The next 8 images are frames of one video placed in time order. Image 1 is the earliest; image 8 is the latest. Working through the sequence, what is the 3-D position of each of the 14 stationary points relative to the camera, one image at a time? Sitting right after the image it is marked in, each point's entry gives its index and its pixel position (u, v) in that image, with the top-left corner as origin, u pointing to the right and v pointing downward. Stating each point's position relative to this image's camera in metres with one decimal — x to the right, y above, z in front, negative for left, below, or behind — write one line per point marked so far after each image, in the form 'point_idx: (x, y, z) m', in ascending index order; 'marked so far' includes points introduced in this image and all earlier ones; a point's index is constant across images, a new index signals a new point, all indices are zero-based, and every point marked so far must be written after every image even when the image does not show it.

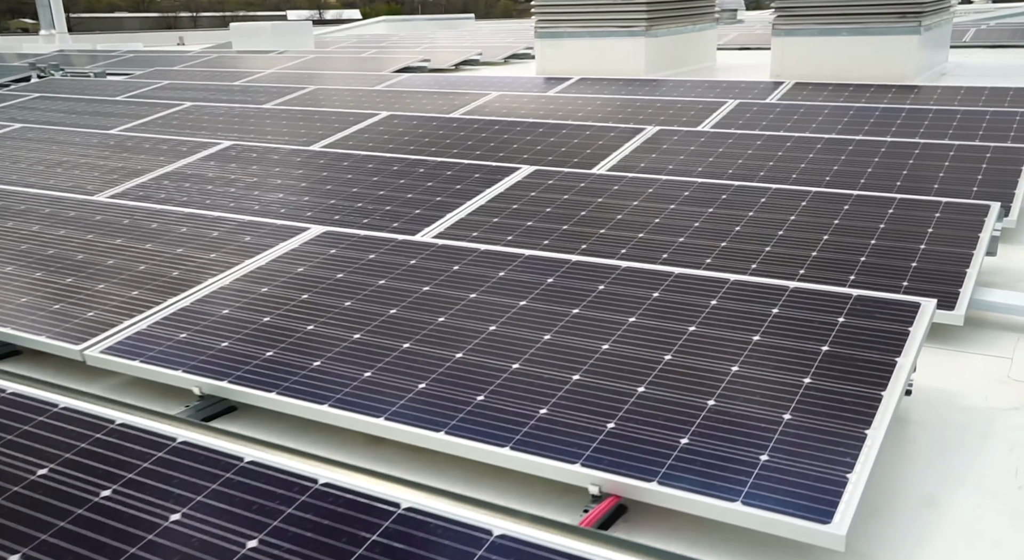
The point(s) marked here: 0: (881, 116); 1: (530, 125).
0: (+6.6, +2.8, +17.3) m
1: (+0.3, +2.7, +17.2) m
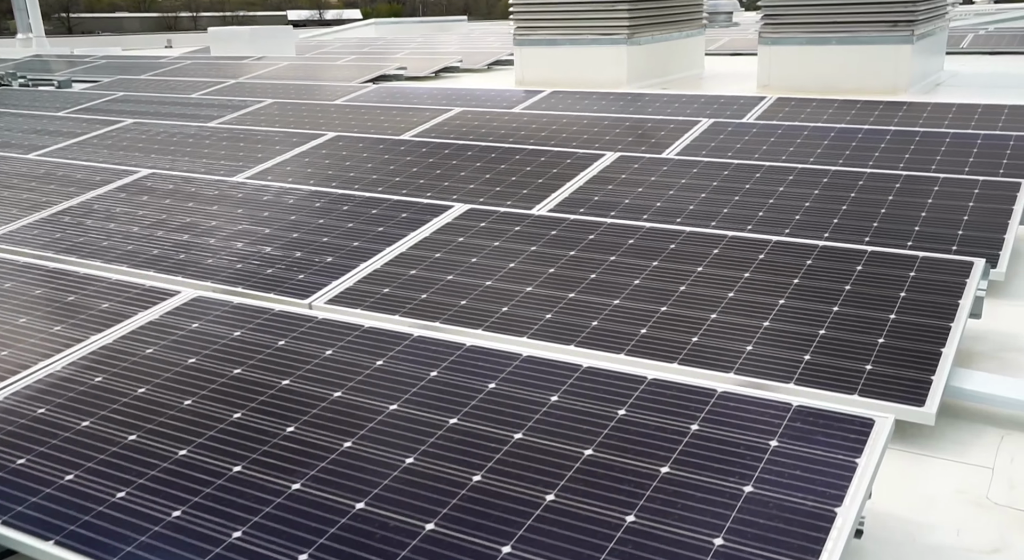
0: (+5.8, +2.2, +16.0) m
1: (-0.5, +2.1, +15.9) m
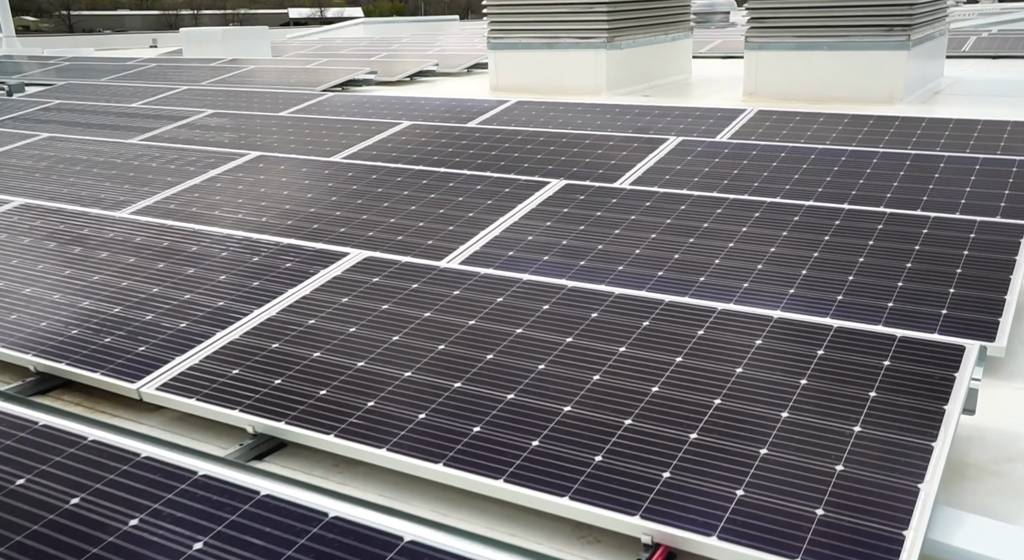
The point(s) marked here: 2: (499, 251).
0: (+4.9, +1.6, +14.1) m
1: (-1.4, +1.5, +14.1) m
2: (-0.2, +0.3, +10.8) m
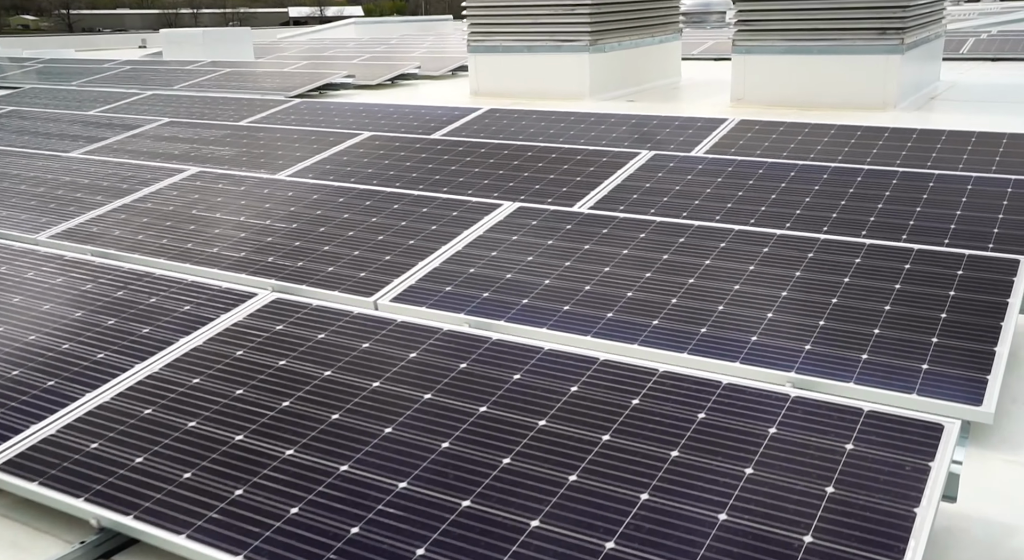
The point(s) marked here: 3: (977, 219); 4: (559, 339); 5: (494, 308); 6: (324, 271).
0: (+4.2, +1.2, +13.1) m
1: (-2.1, +1.1, +13.0) m
2: (-0.8, -0.1, +9.8) m
3: (+5.5, +0.7, +11.6) m
4: (+0.4, -0.5, +8.8) m
5: (-0.2, -0.3, +9.3) m
6: (-2.0, +0.1, +10.5) m
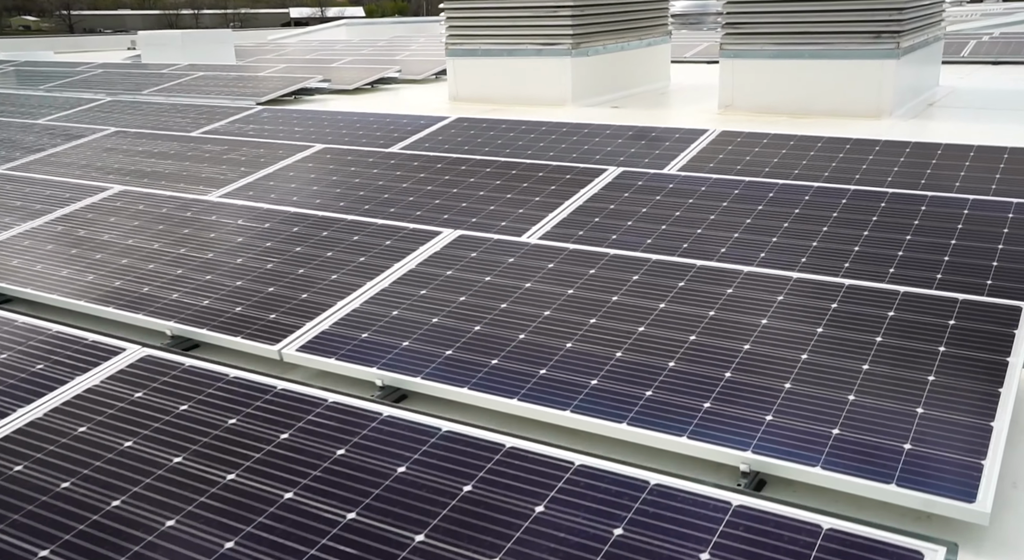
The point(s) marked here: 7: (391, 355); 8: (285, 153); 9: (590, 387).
0: (+3.6, +0.8, +11.8) m
1: (-2.7, +0.7, +11.7) m
2: (-1.5, -0.5, +8.5) m
3: (+4.9, +0.3, +10.3) m
4: (-0.2, -0.9, +7.5) m
5: (-0.8, -0.7, +8.0) m
6: (-2.7, -0.3, +9.3) m
7: (-1.0, -0.6, +8.2) m
8: (-3.9, +2.2, +16.8) m
9: (+0.6, -0.8, +7.4) m
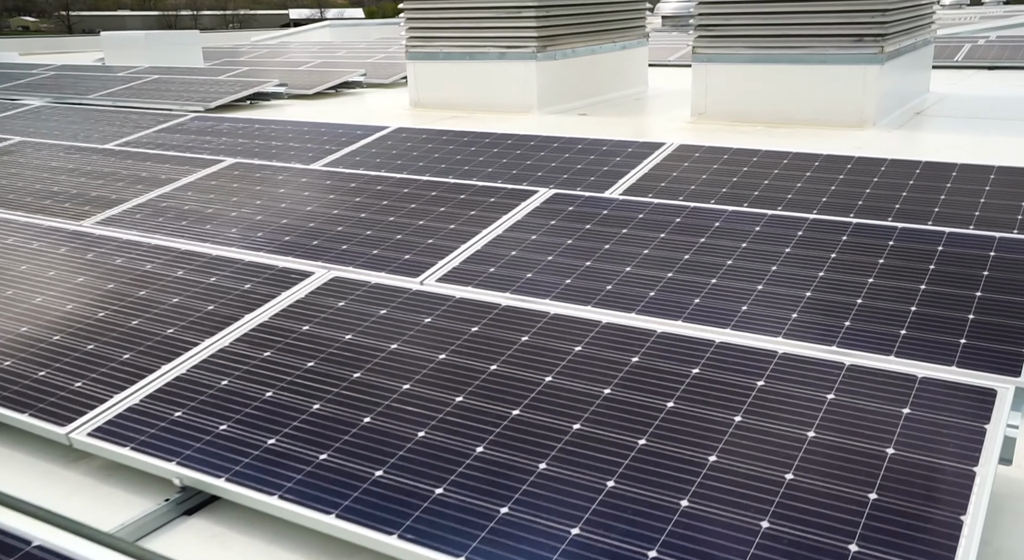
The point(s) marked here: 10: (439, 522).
0: (+2.5, +0.4, +10.1) m
1: (-3.8, +0.3, +10.0) m
2: (-2.5, -1.0, +6.8) m
3: (+3.8, -0.2, +8.6) m
4: (-1.3, -1.4, +5.8) m
5: (-1.9, -1.1, +6.3) m
6: (-3.7, -0.8, +7.5) m
7: (-2.1, -1.1, +6.4) m
8: (-5.0, +1.7, +15.1) m
9: (-0.5, -1.3, +5.7) m
10: (-0.4, -1.4, +5.5) m
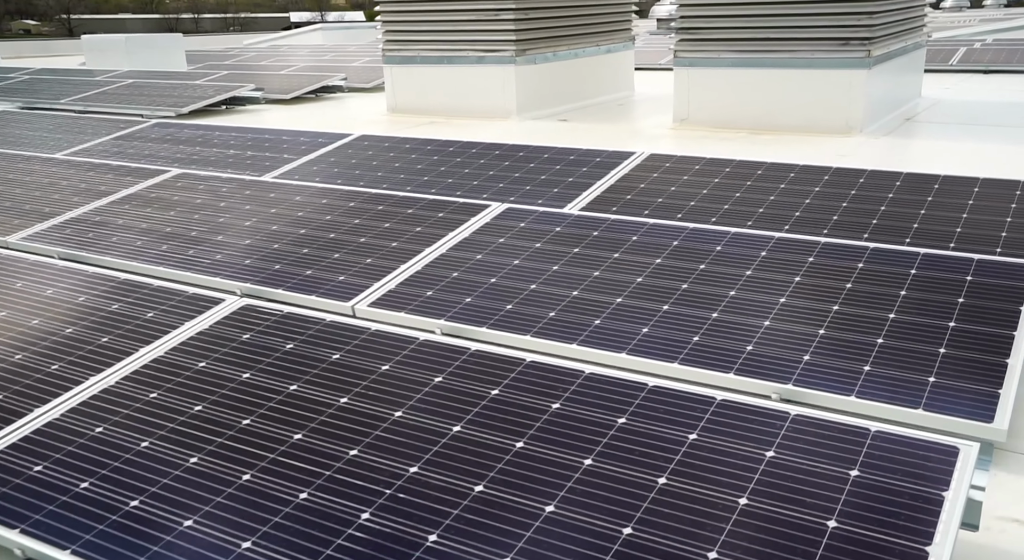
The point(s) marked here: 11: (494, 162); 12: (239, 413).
0: (+2.0, +0.1, +9.3) m
1: (-4.4, 0.0, +9.2) m
2: (-3.1, -1.2, +6.0) m
3: (+3.3, -0.4, +7.8) m
4: (-1.9, -1.6, +5.0) m
5: (-2.5, -1.3, +5.6) m
6: (-4.3, -1.0, +6.8) m
7: (-2.7, -1.3, +5.7) m
8: (-5.6, +1.5, +14.4) m
9: (-1.1, -1.5, +4.9) m
10: (-1.0, -1.6, +4.7) m
11: (-0.3, +1.8, +15.1) m
12: (-1.8, -0.9, +6.4) m
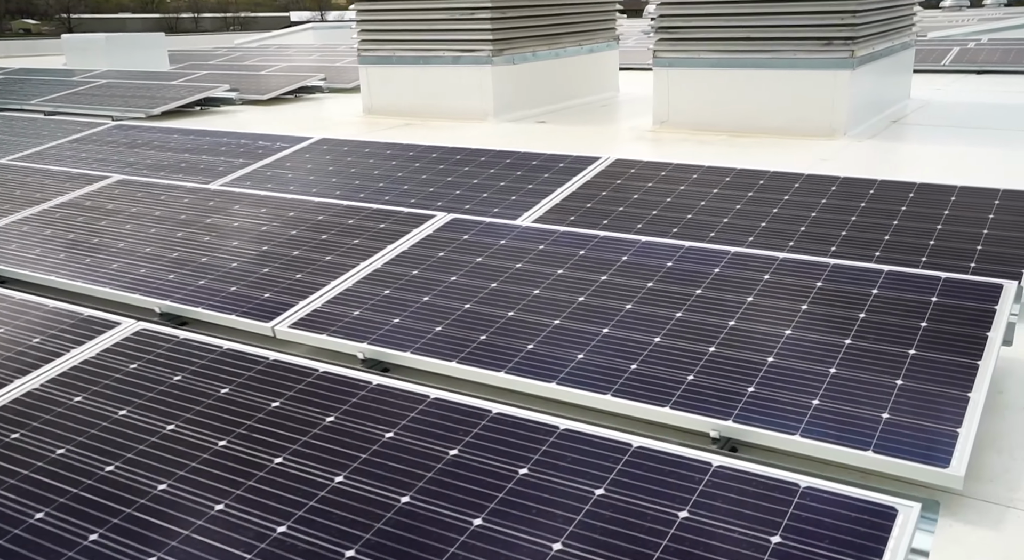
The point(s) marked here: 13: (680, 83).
0: (+1.4, -0.1, +8.6) m
1: (-5.0, -0.1, +8.6) m
2: (-3.7, -1.4, +5.3) m
3: (+2.7, -0.6, +7.1) m
4: (-2.5, -1.8, +4.3) m
5: (-3.1, -1.5, +4.9) m
6: (-4.9, -1.1, +6.1) m
7: (-3.3, -1.5, +5.0) m
8: (-6.1, +1.3, +13.7) m
9: (-1.7, -1.7, +4.2) m
10: (-1.6, -1.7, +4.0) m
11: (-0.9, +1.7, +14.4) m
12: (-2.4, -1.0, +5.7) m
13: (+3.3, +4.0, +19.8) m
